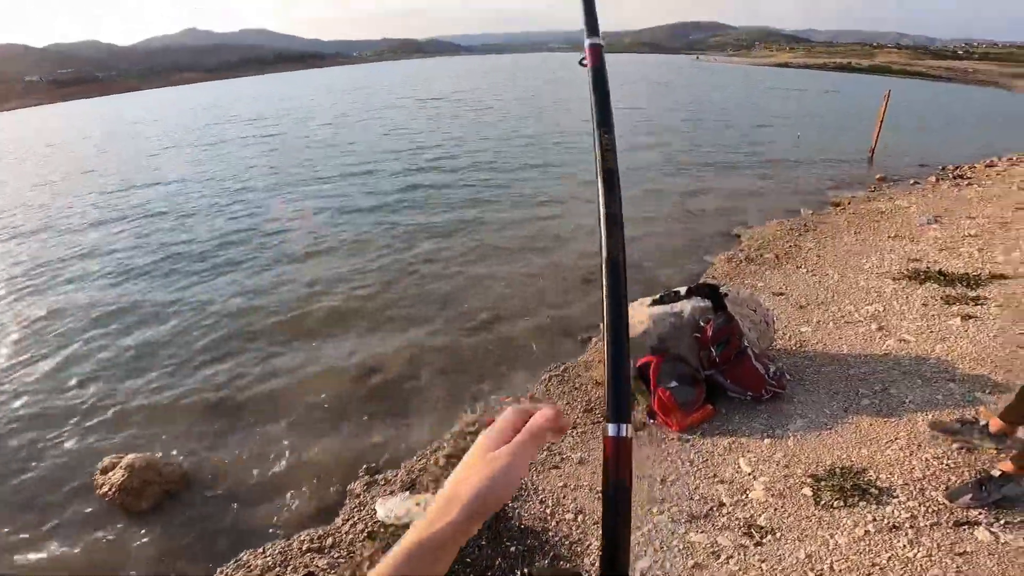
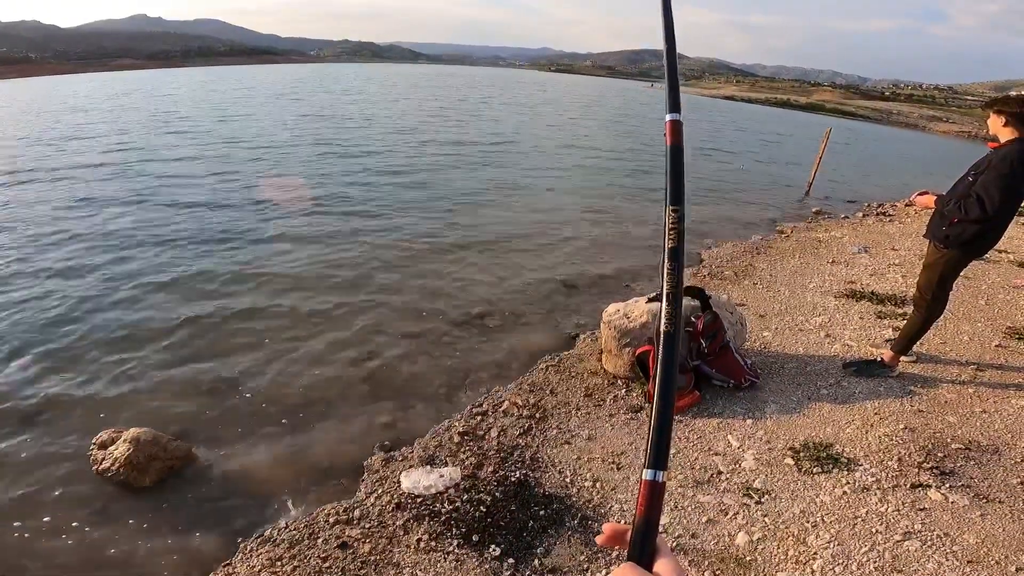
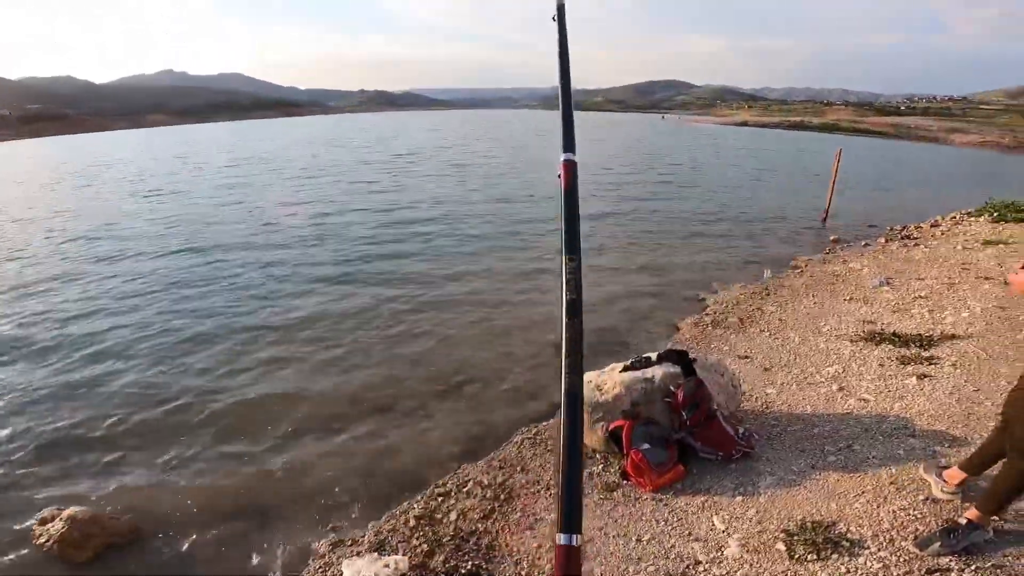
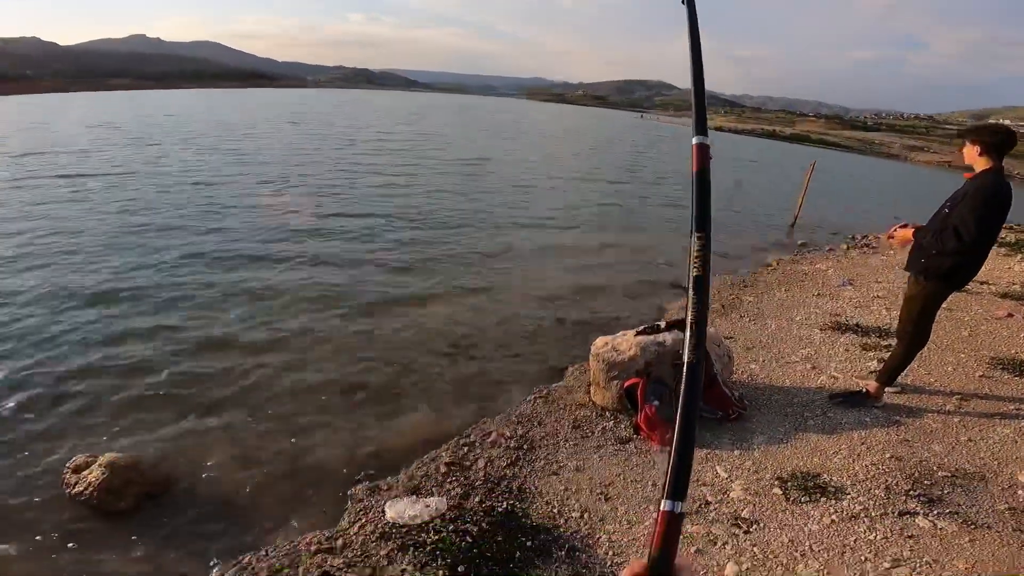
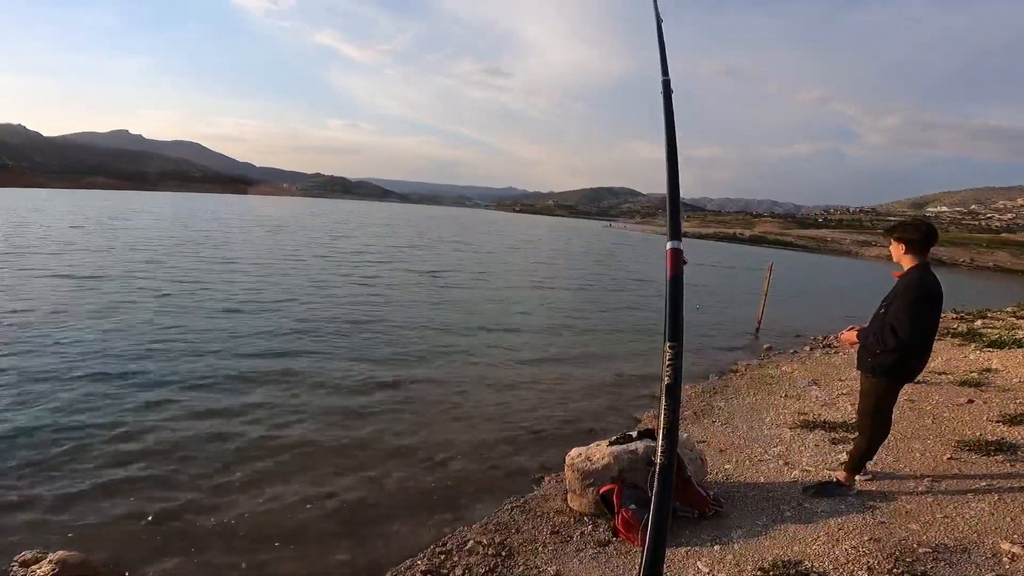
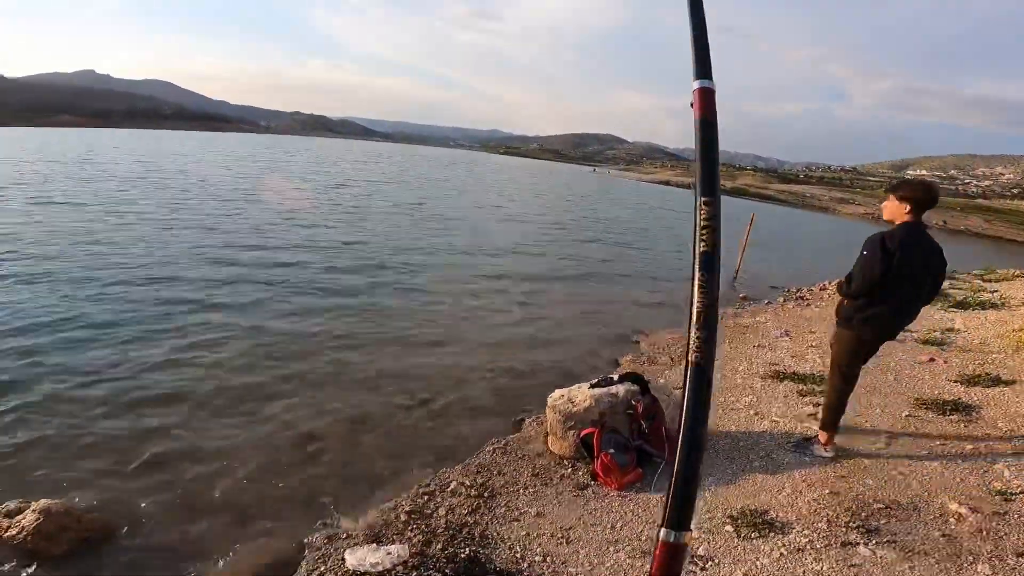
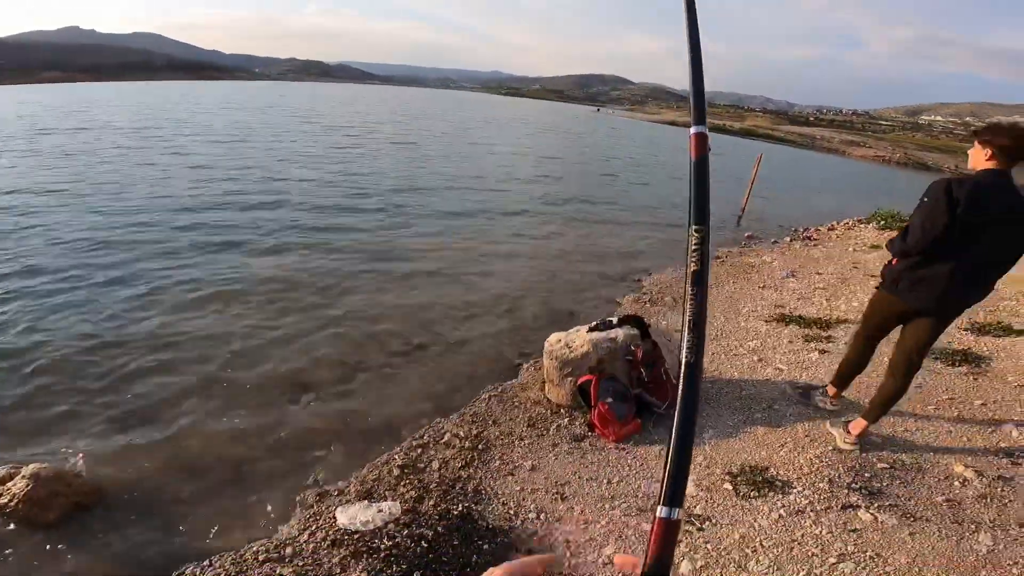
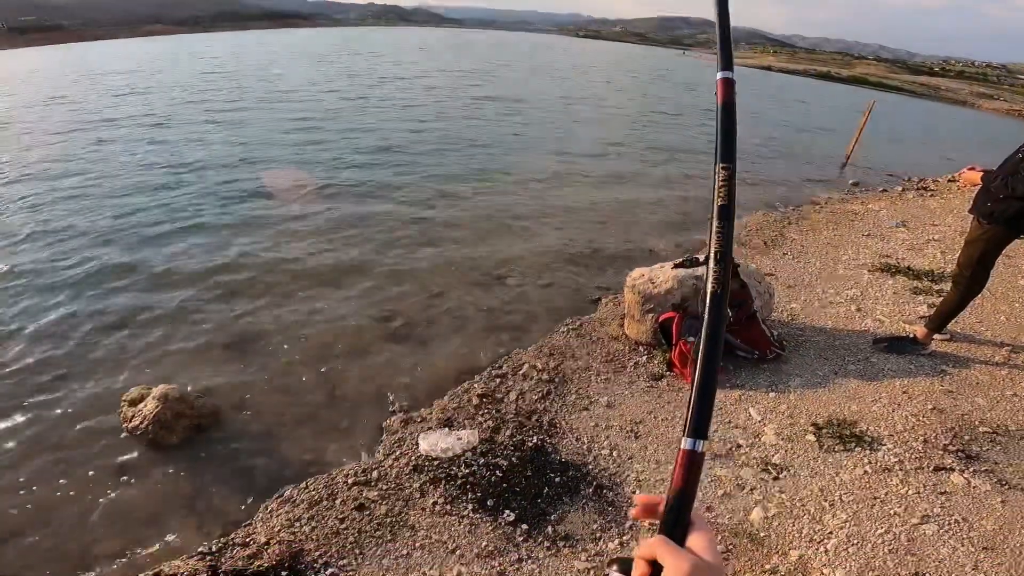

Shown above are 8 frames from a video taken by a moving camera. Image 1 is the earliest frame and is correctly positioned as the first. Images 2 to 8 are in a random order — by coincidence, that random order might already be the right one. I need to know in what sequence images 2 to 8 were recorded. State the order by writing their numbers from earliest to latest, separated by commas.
3, 7, 6, 5, 4, 8, 2
